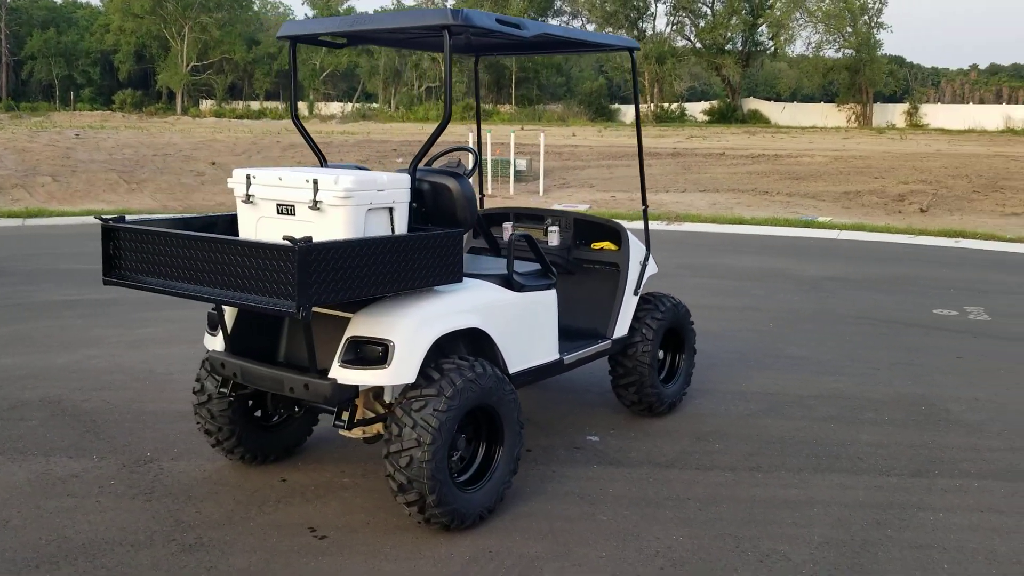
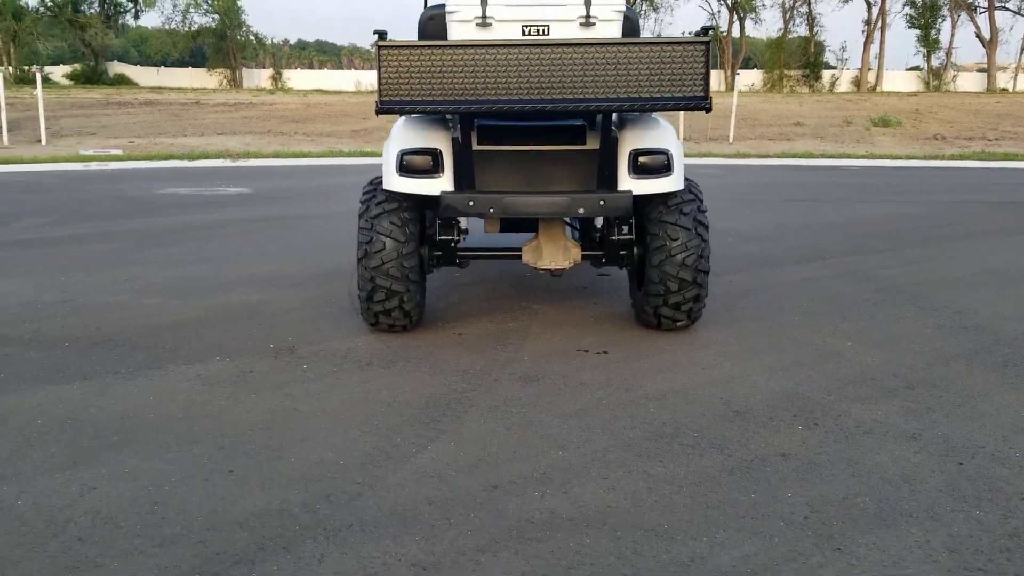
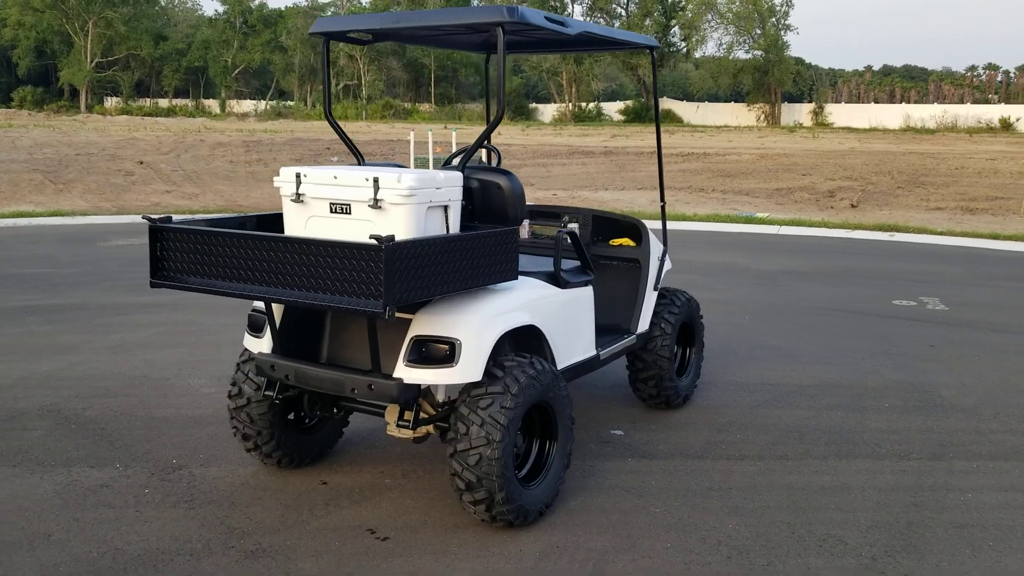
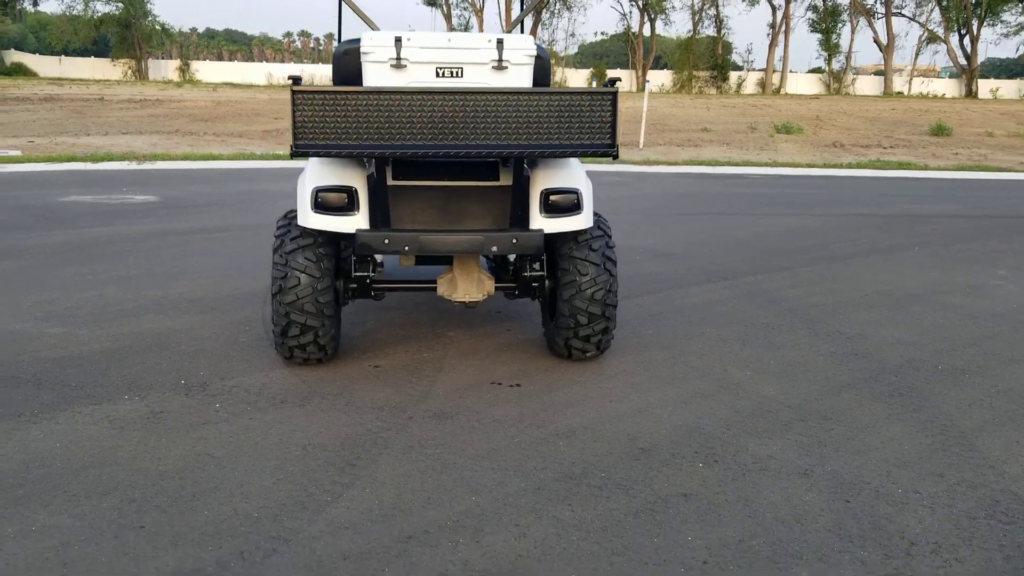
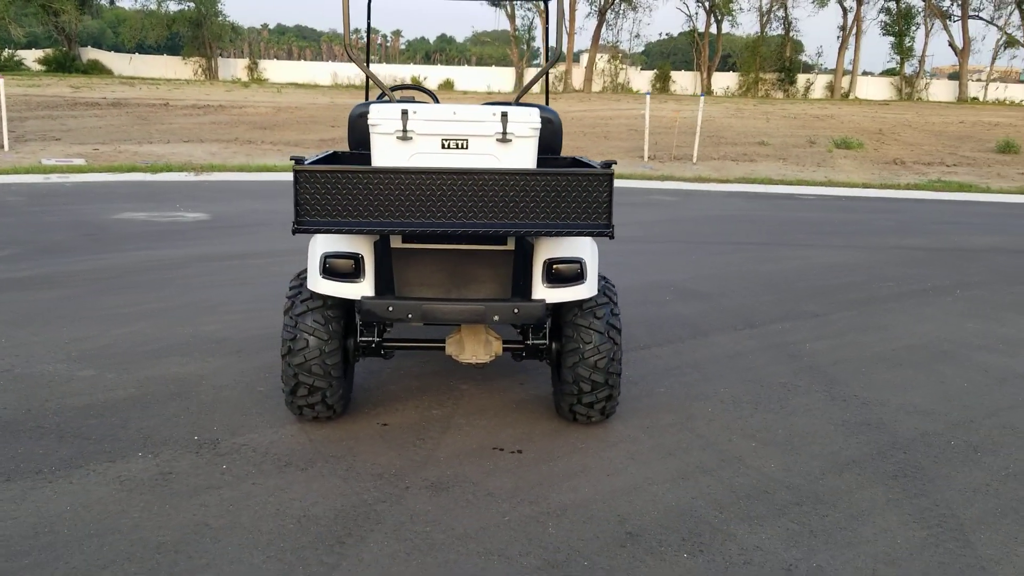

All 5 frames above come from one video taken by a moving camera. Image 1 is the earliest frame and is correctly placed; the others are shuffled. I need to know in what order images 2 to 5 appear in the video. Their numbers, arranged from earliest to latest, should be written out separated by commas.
3, 5, 4, 2
